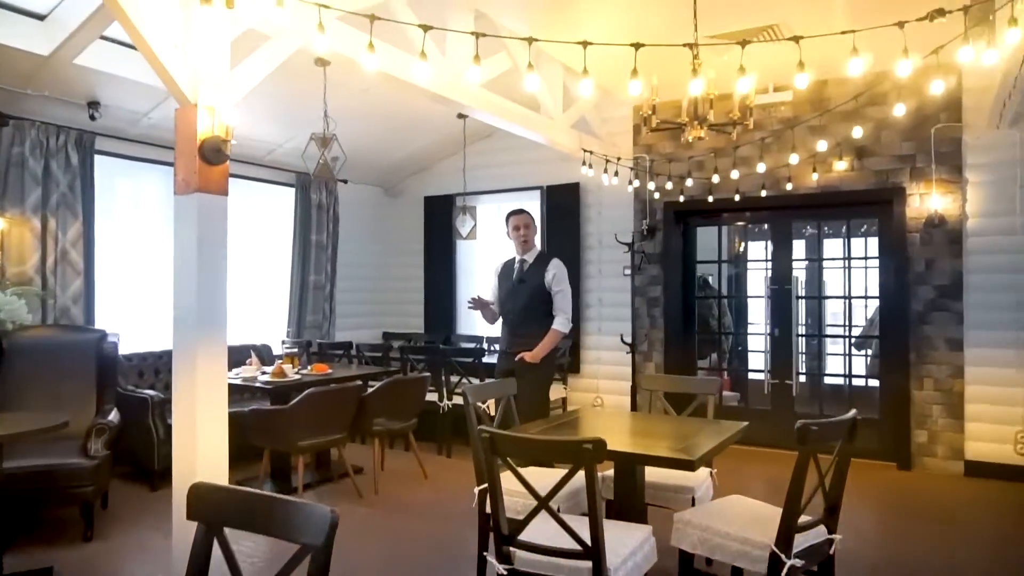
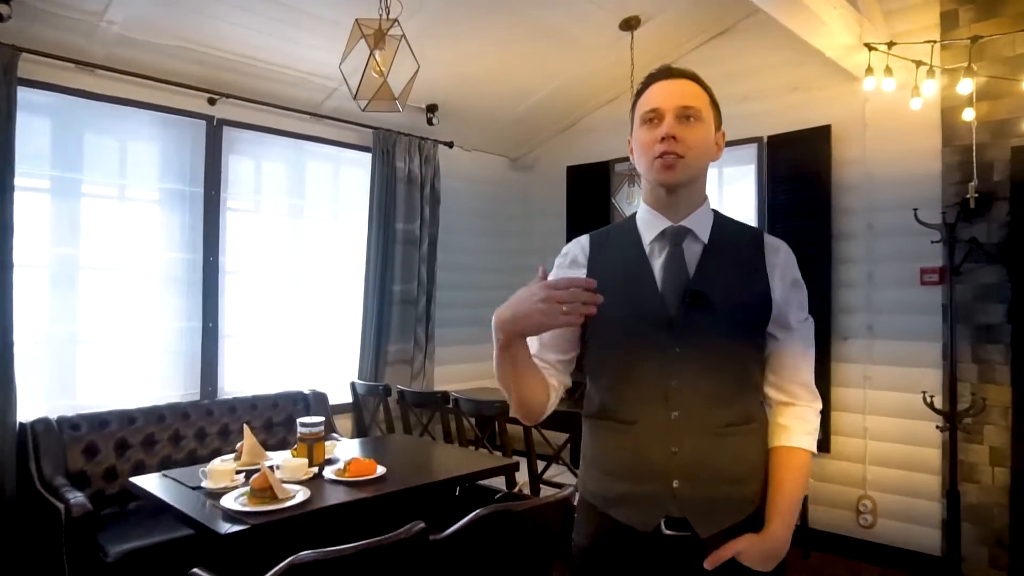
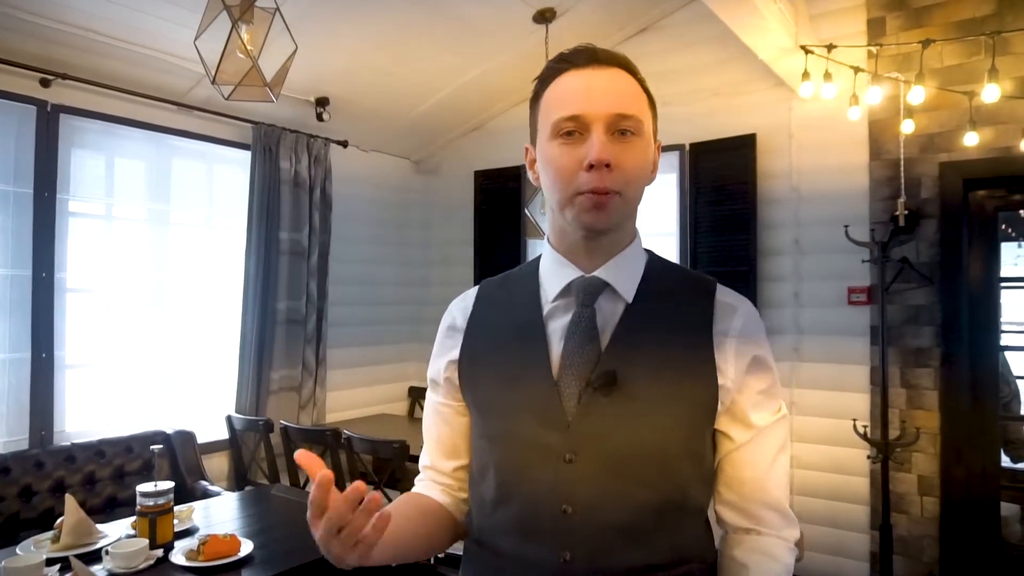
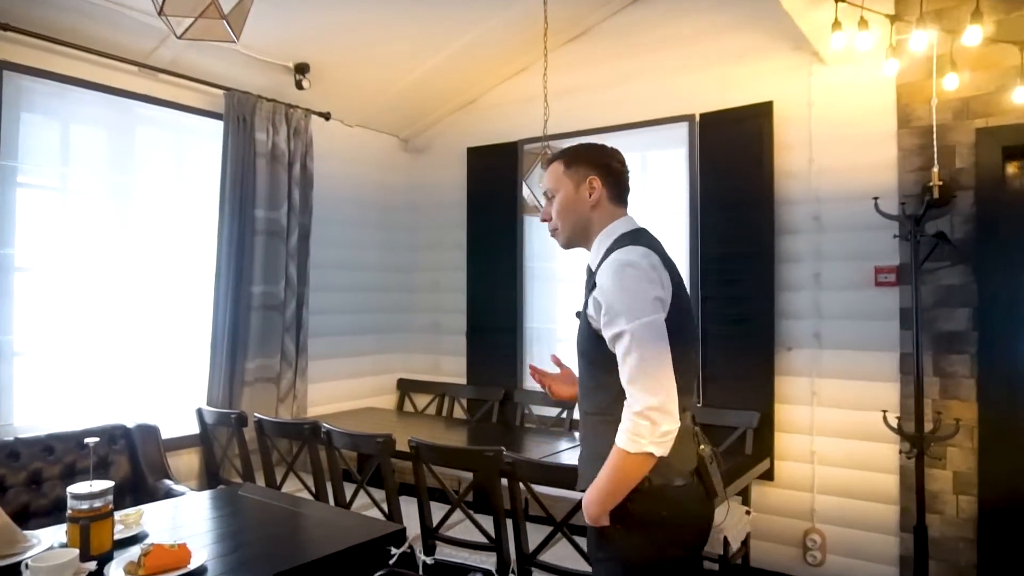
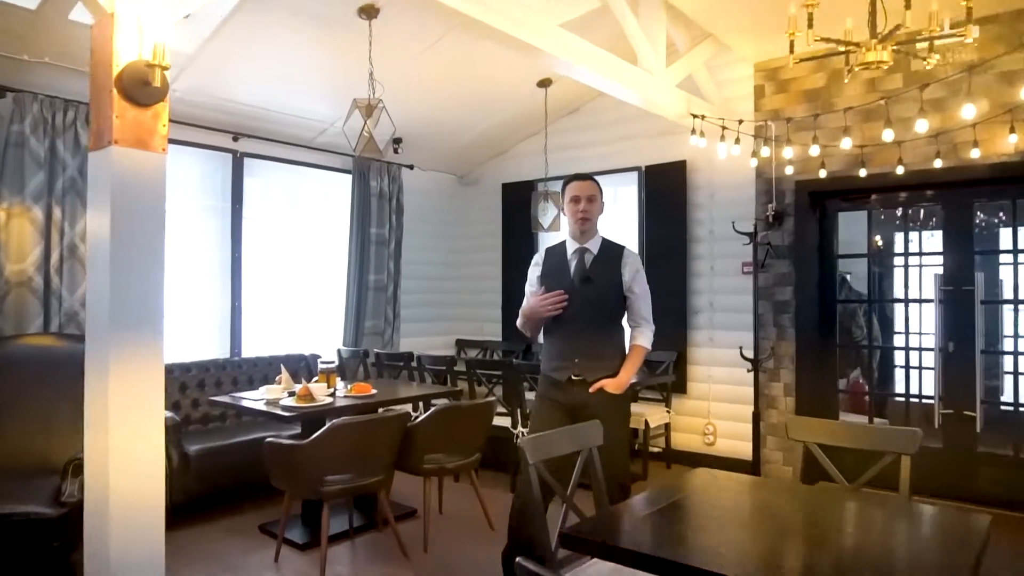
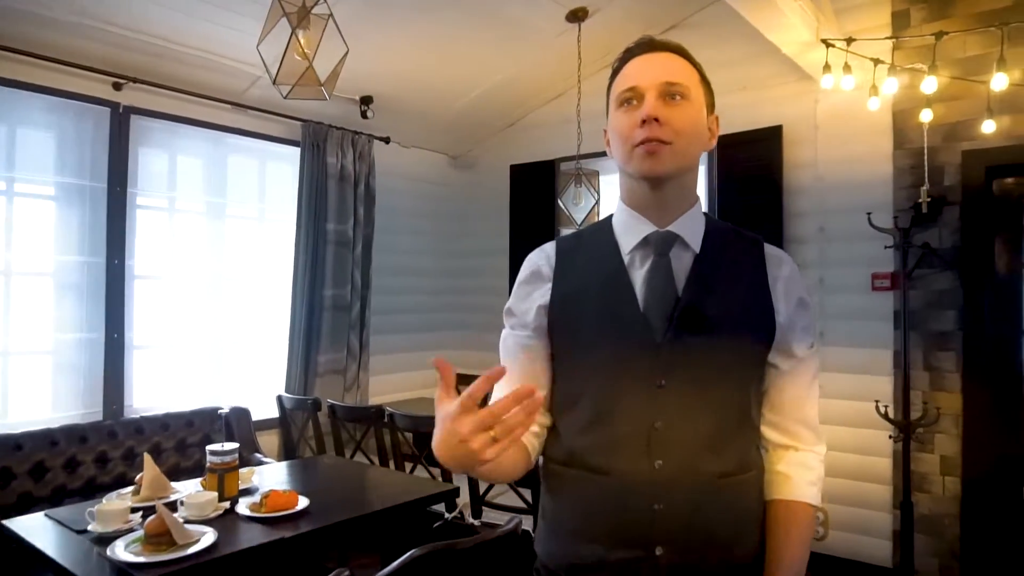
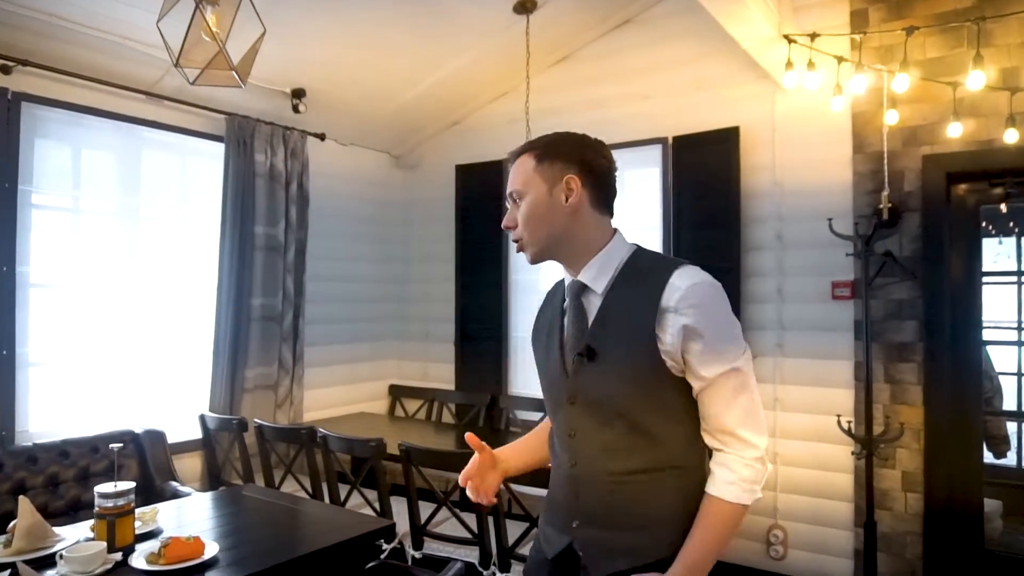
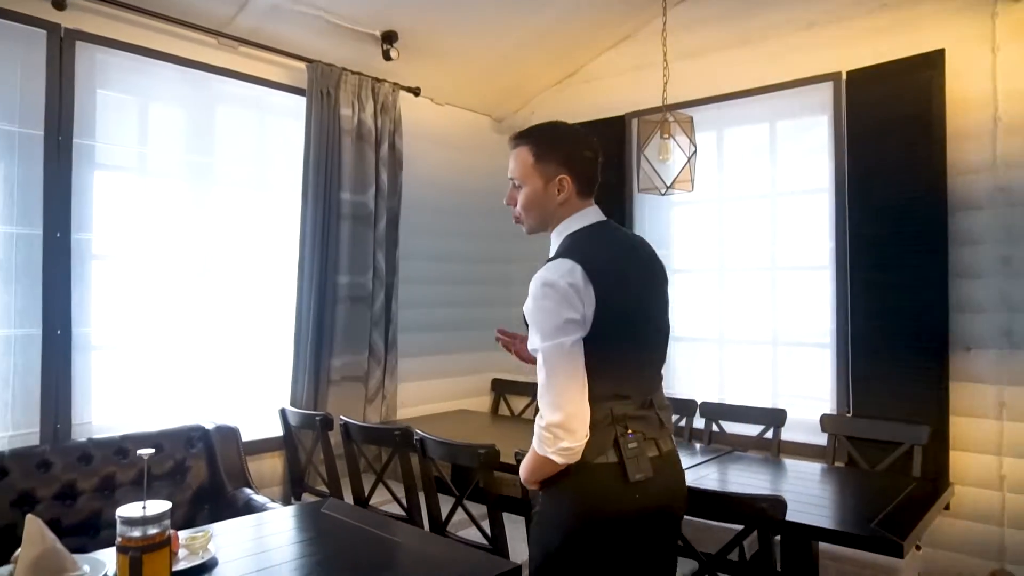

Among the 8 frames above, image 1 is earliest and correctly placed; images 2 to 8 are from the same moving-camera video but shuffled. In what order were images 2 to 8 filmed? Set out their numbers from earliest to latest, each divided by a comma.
5, 2, 6, 3, 7, 4, 8
